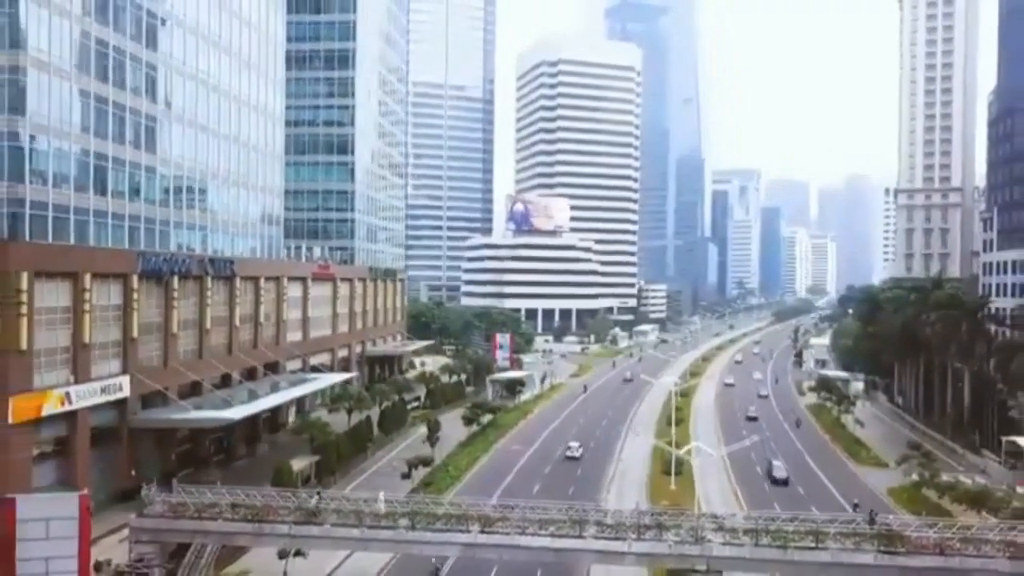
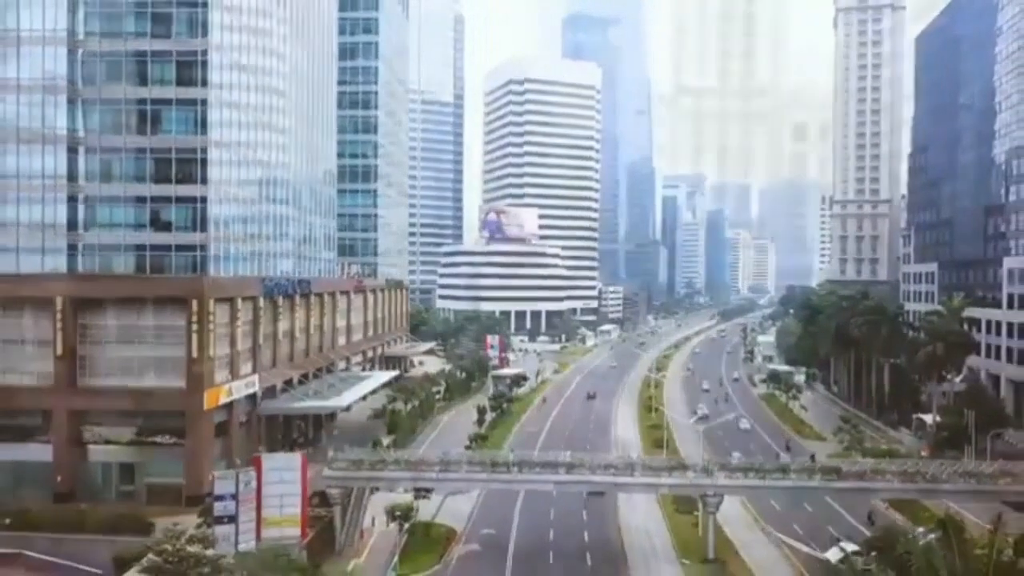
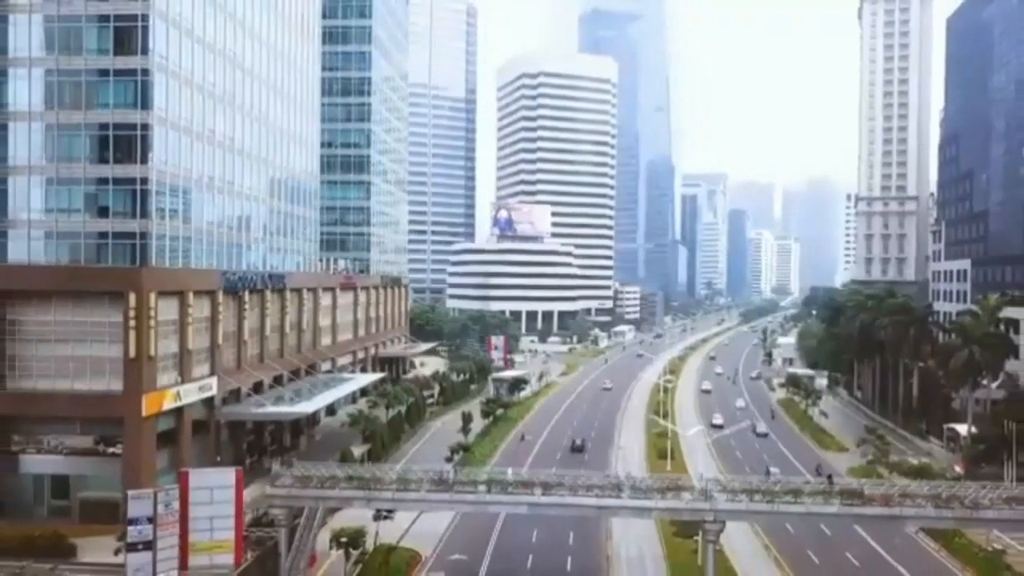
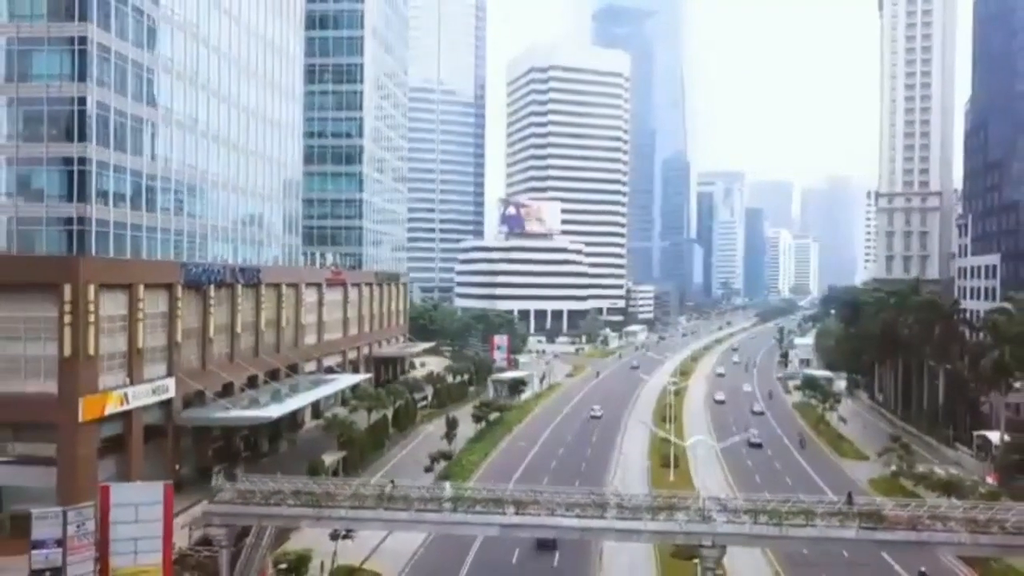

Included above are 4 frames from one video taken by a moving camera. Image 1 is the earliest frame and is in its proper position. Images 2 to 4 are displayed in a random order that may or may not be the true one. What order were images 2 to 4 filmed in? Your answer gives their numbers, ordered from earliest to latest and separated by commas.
4, 3, 2
